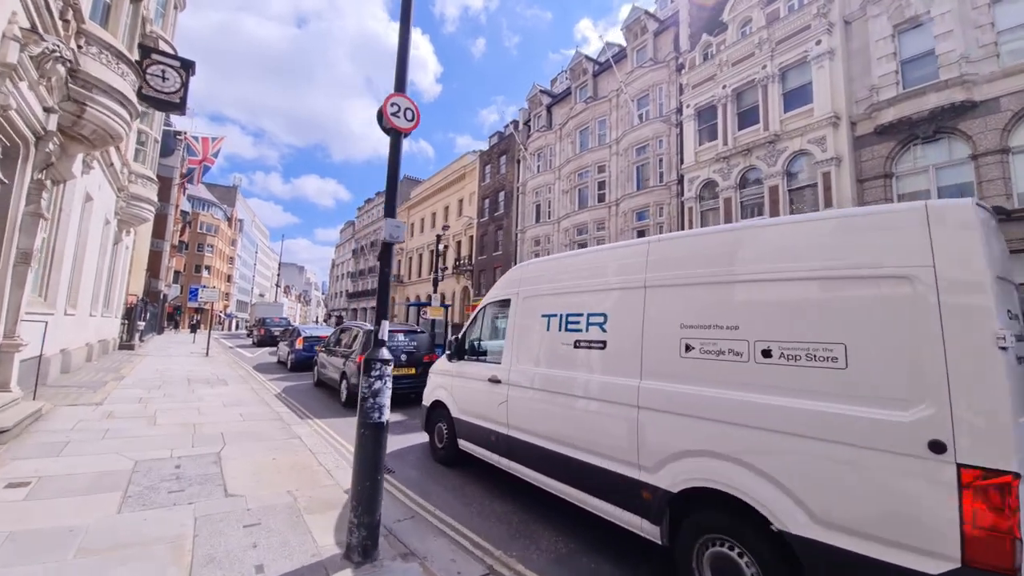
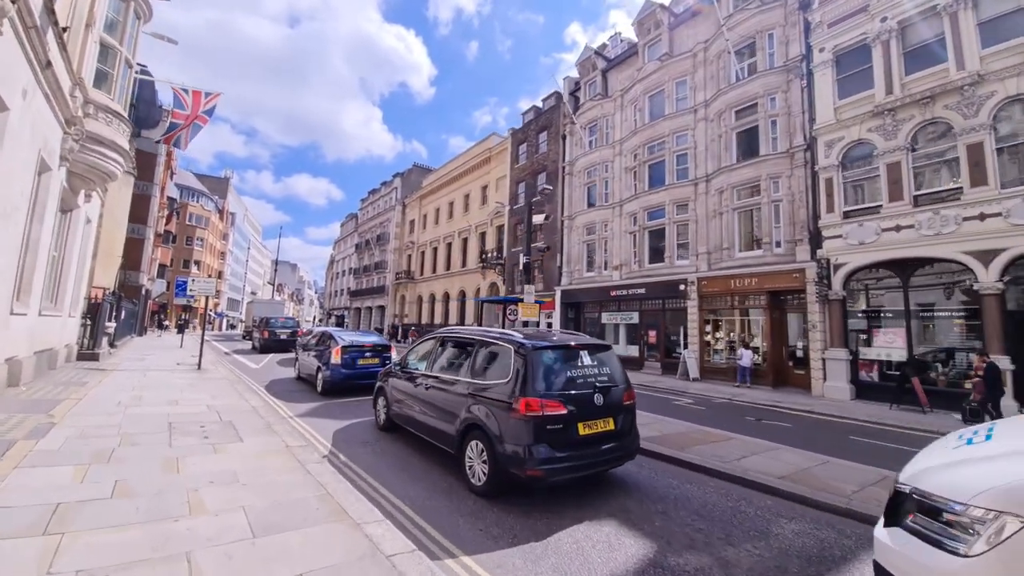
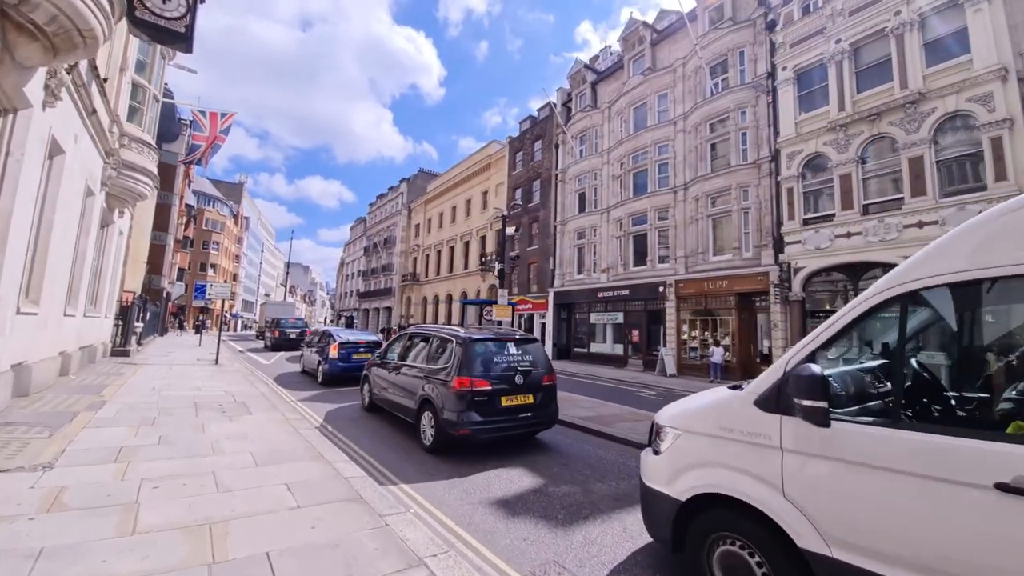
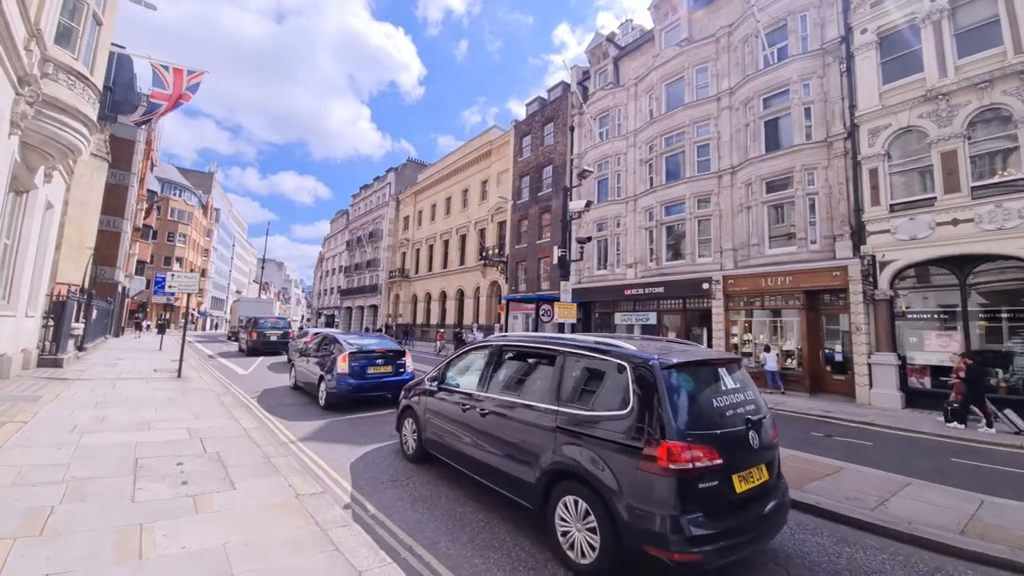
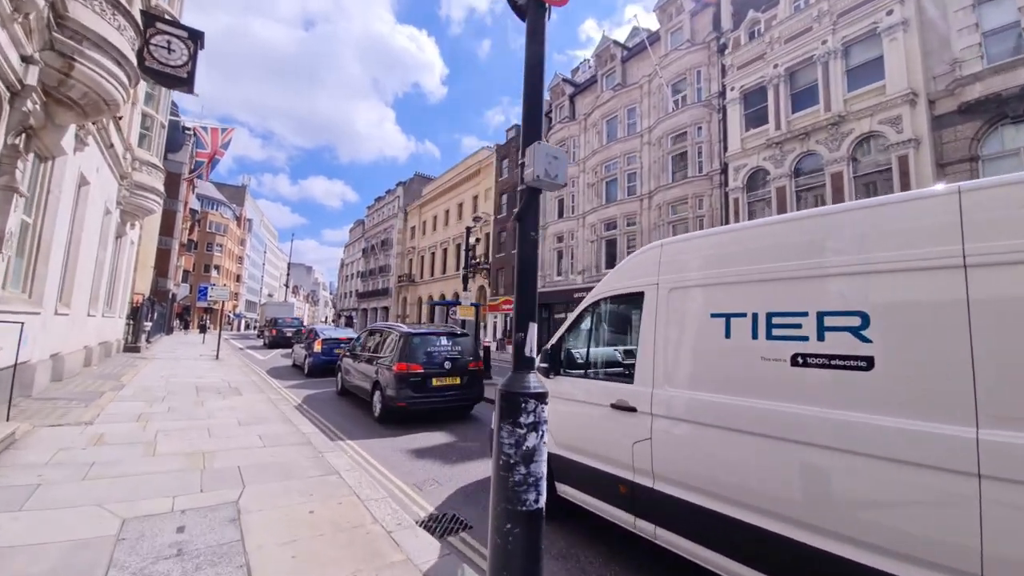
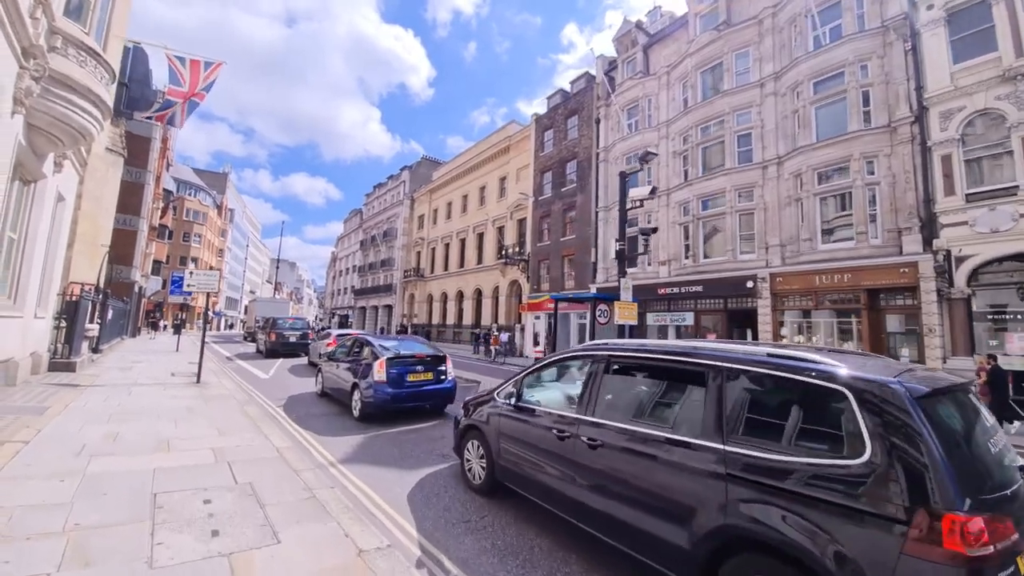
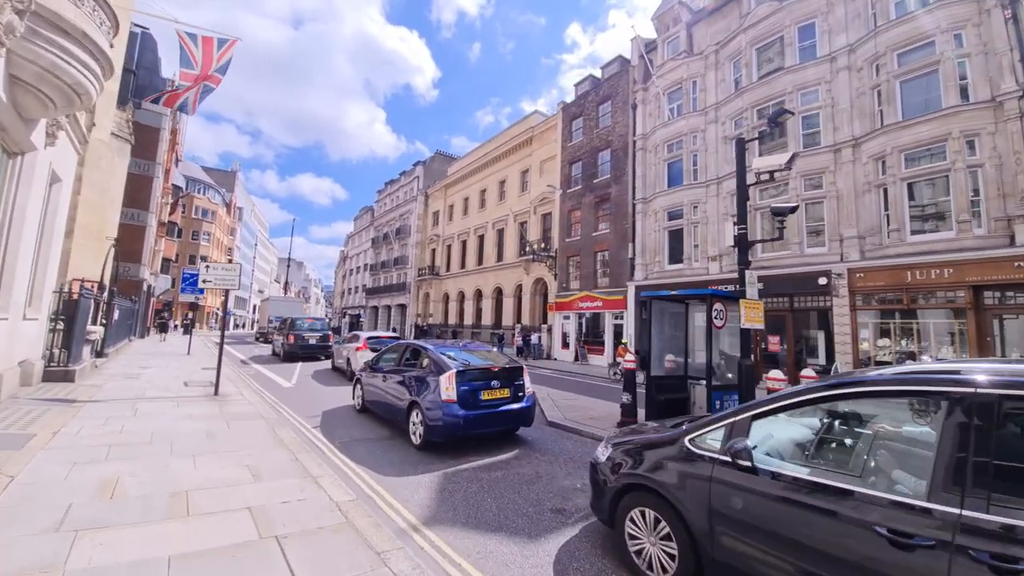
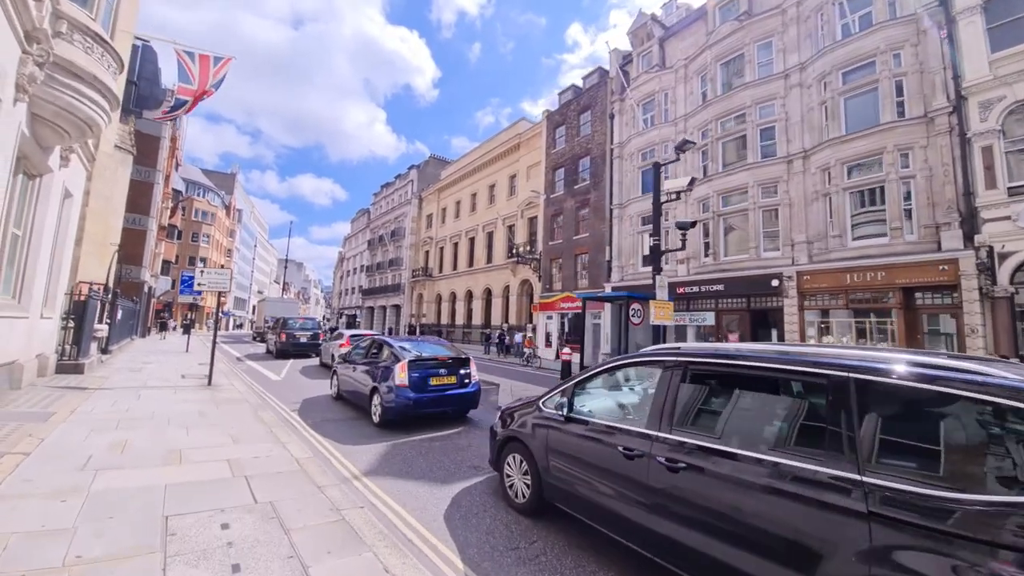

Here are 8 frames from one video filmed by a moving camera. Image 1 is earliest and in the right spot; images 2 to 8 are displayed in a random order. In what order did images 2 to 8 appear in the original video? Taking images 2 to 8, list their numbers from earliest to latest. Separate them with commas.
5, 3, 2, 4, 6, 8, 7
